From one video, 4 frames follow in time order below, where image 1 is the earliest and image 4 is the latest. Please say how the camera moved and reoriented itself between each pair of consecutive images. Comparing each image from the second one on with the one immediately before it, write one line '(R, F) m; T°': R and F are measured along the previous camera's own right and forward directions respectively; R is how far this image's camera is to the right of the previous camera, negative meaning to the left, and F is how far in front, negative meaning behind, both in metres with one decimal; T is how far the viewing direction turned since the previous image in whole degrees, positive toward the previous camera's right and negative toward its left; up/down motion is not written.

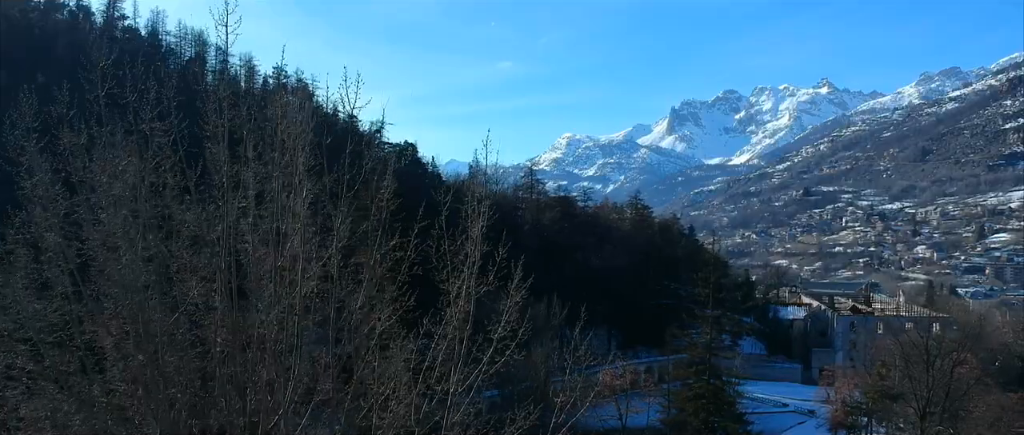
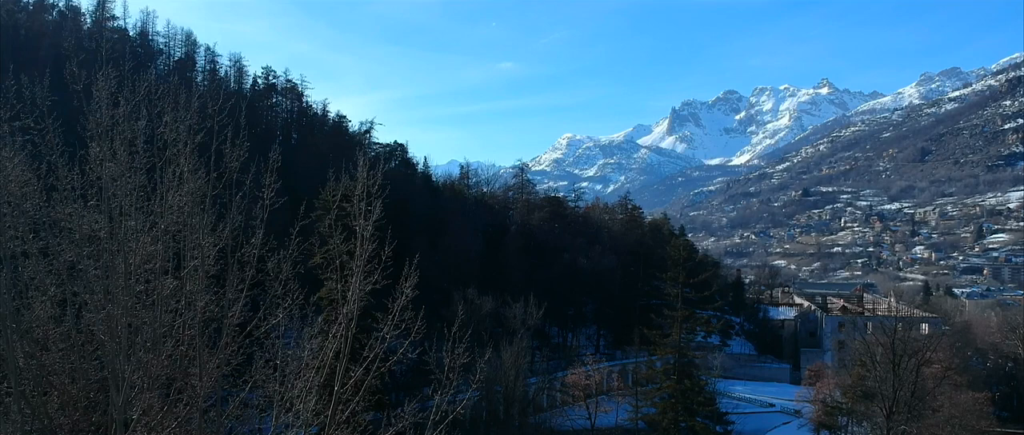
(+0.9, 0.0) m; 0°
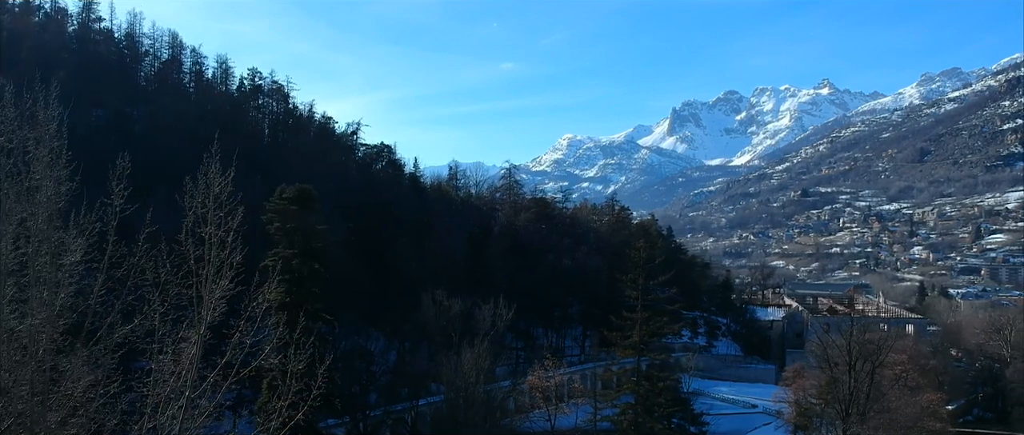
(+1.2, -0.1) m; 0°
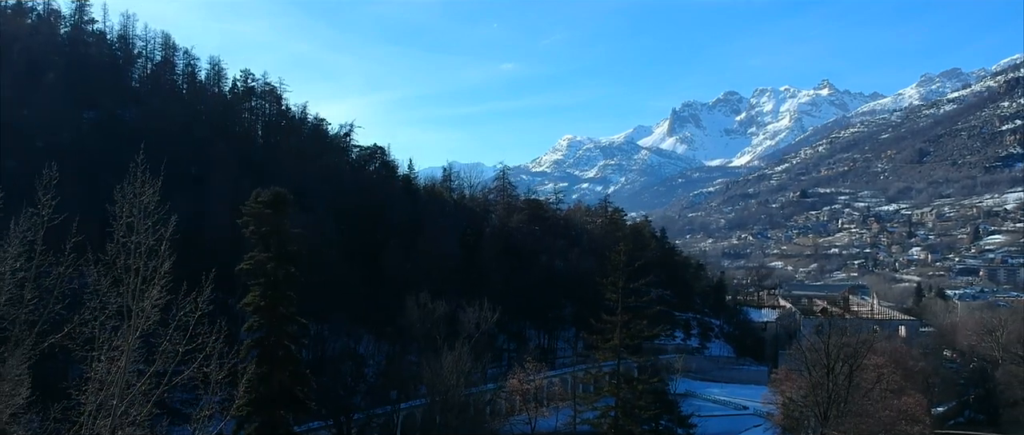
(+0.6, 0.0) m; 0°
